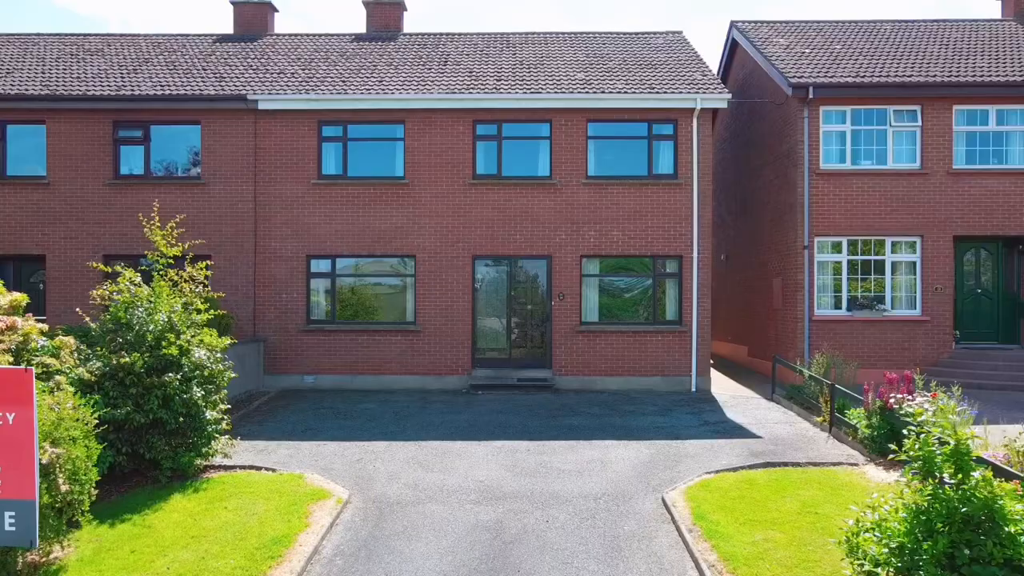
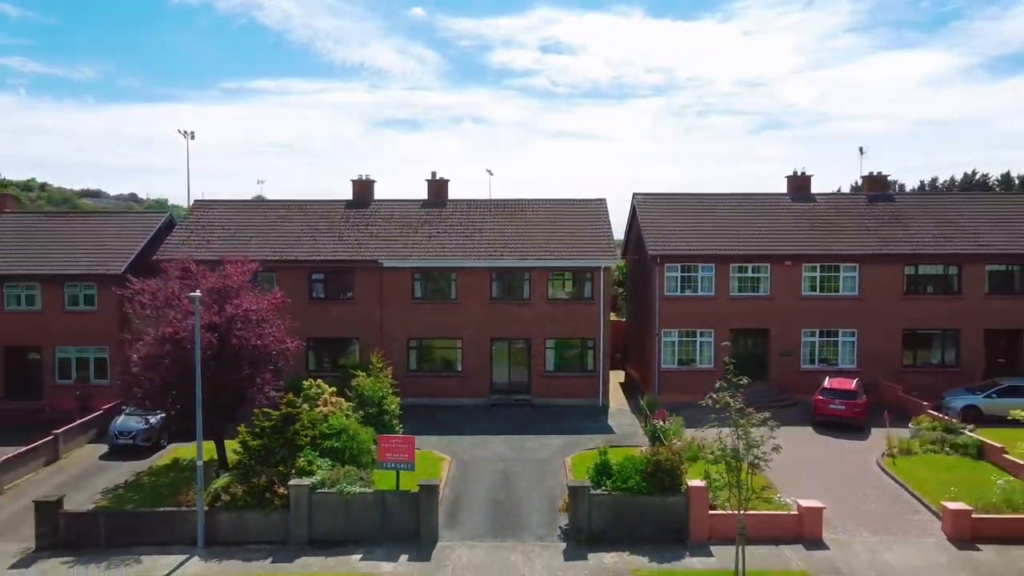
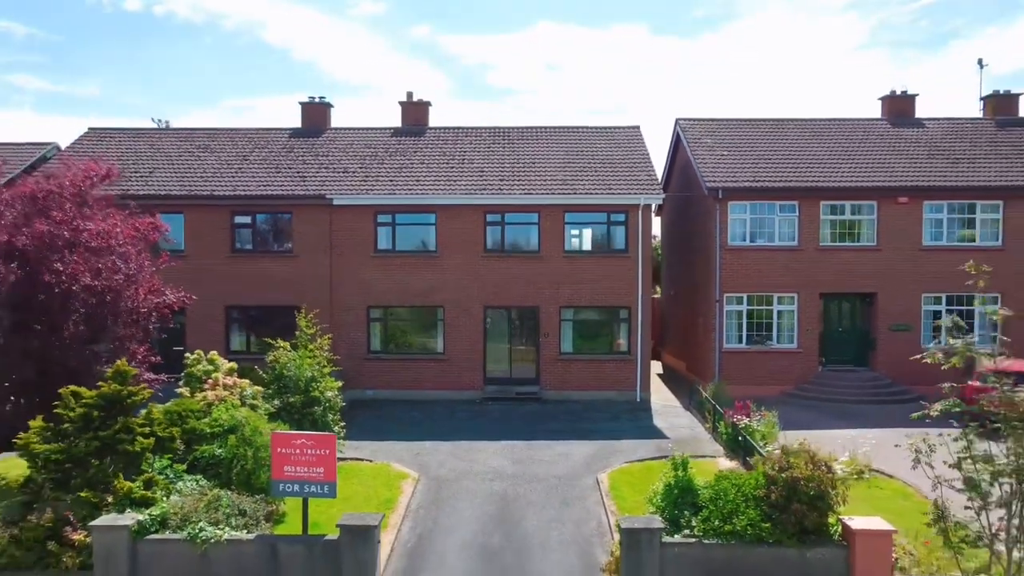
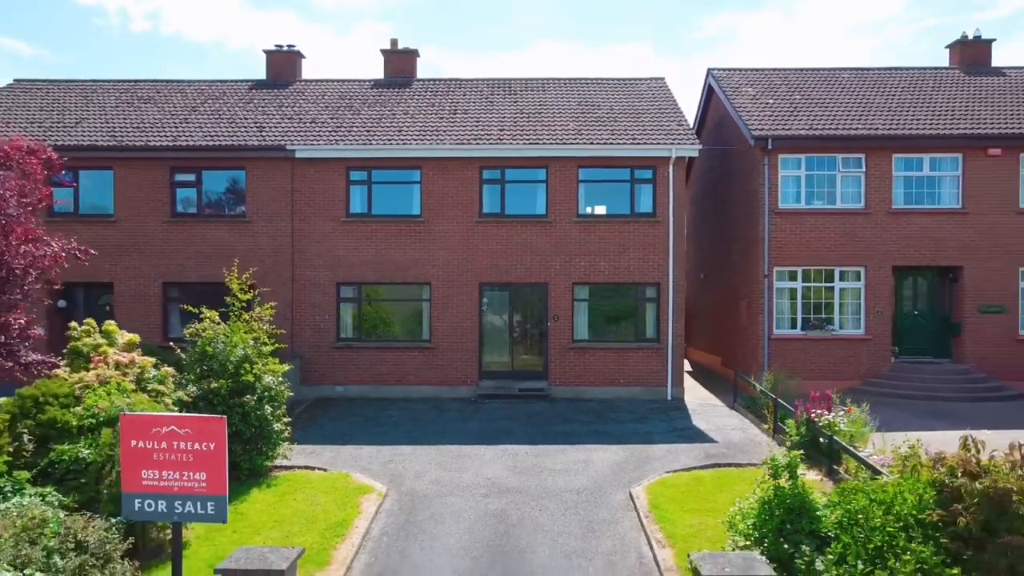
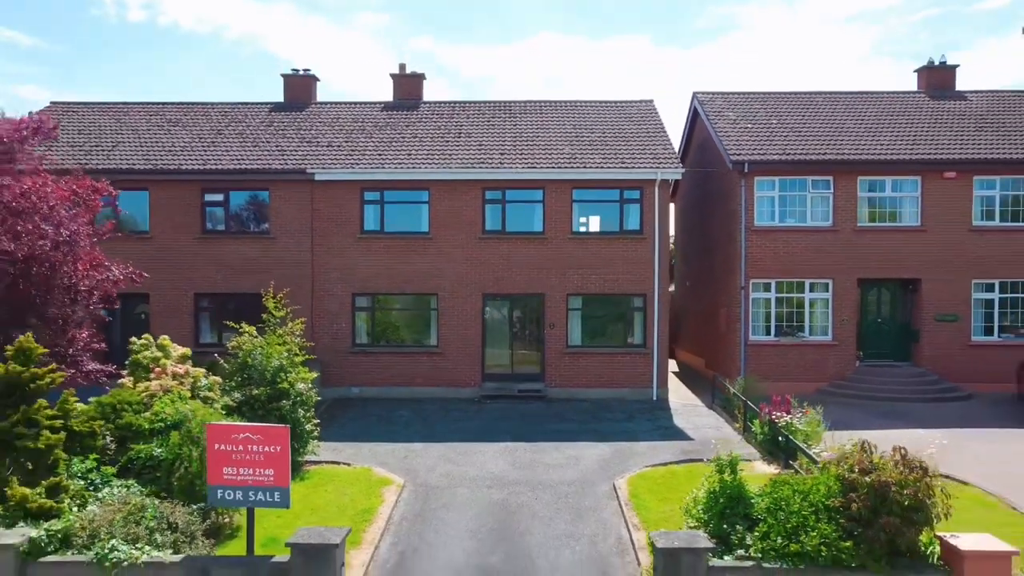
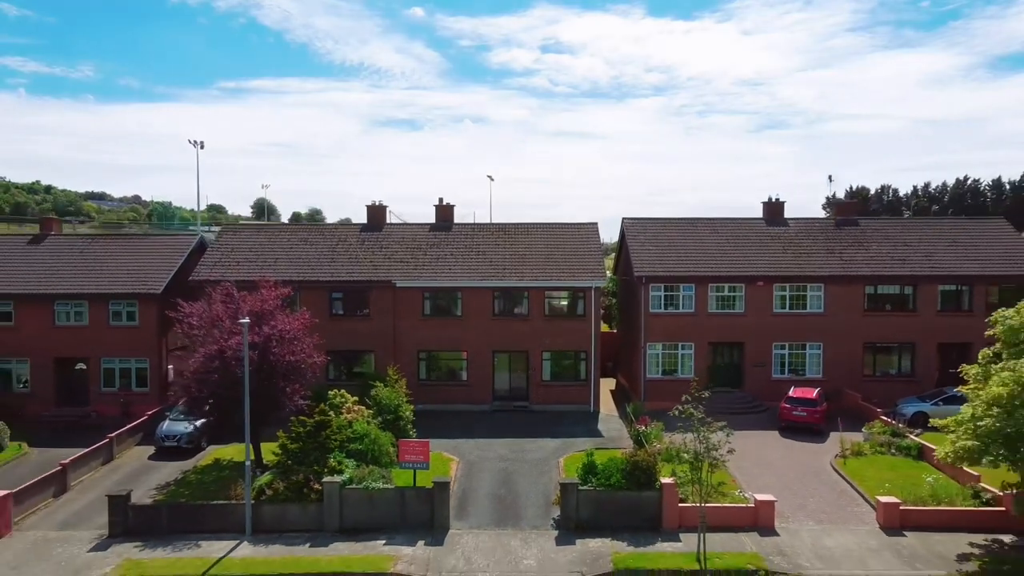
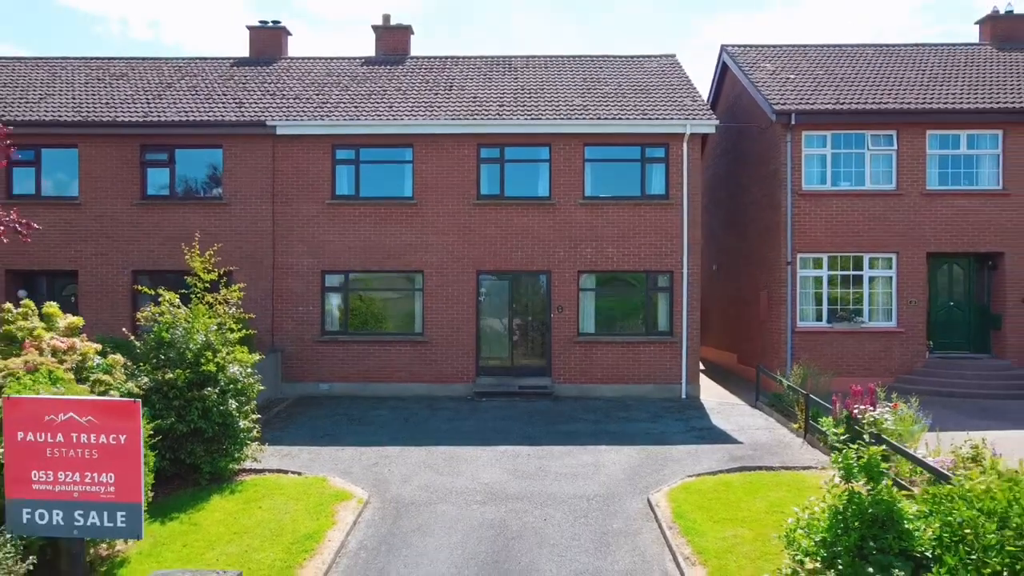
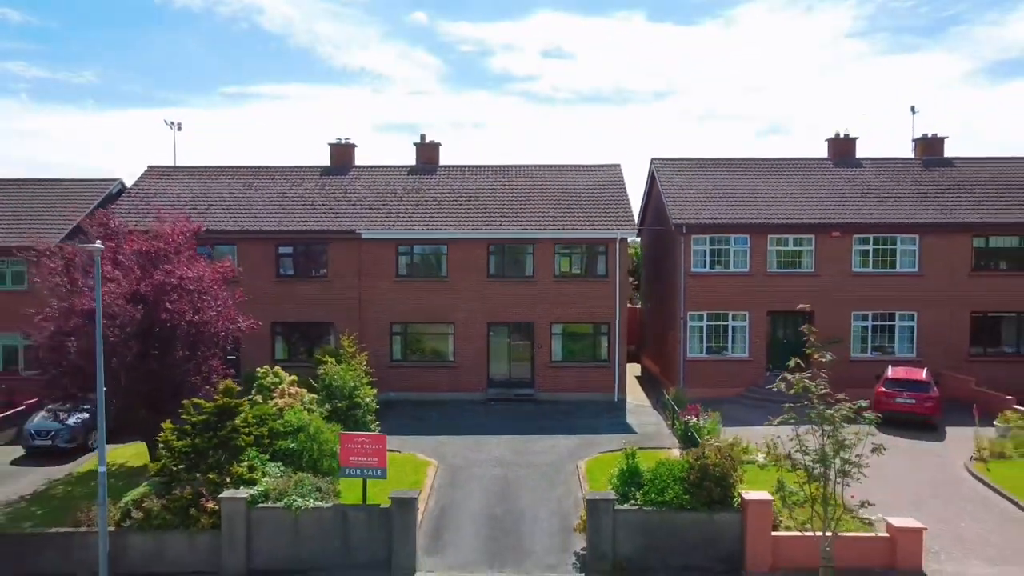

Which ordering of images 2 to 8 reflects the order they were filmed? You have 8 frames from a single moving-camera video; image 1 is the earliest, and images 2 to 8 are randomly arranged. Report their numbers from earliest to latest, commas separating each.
7, 4, 5, 3, 8, 2, 6
